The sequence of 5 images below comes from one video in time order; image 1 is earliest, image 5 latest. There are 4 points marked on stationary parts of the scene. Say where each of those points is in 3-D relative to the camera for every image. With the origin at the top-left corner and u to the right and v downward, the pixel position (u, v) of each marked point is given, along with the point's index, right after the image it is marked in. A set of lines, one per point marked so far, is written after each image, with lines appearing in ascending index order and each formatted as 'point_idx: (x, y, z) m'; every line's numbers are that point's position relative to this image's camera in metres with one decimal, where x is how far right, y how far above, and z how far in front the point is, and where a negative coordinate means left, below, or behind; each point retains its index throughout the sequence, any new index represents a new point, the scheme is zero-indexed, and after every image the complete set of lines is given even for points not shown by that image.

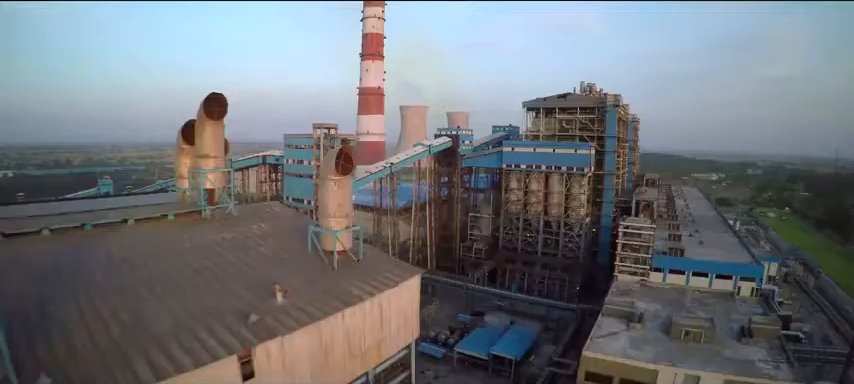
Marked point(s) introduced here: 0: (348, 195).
0: (-1.3, +0.1, +8.0) m
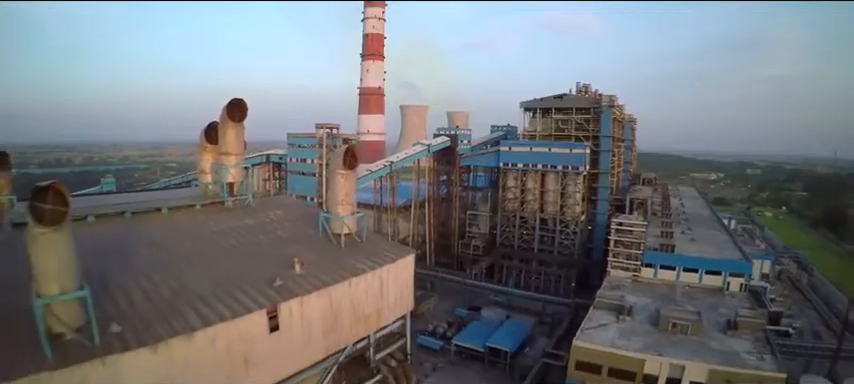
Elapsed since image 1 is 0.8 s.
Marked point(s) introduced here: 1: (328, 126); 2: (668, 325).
0: (-1.4, +0.2, +8.5) m
1: (-4.2, +2.8, +18.5) m
2: (+7.1, -3.9, +12.8) m
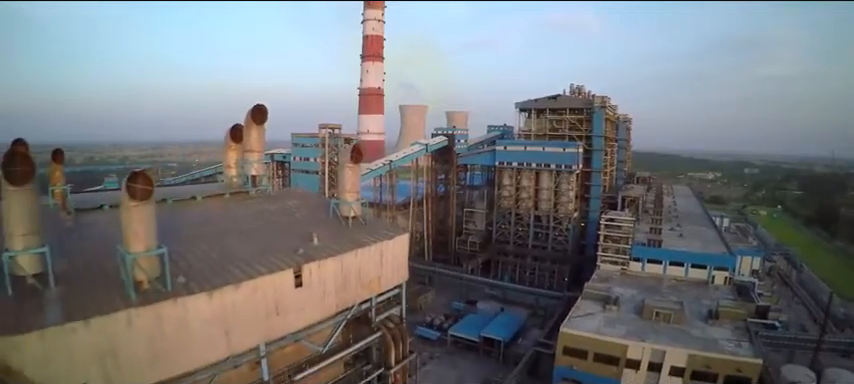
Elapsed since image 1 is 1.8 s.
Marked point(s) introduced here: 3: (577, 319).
0: (-1.5, +0.3, +9.2) m
1: (-4.3, +2.9, +19.2) m
2: (+7.0, -3.8, +13.6) m
3: (+4.6, -3.9, +13.5) m
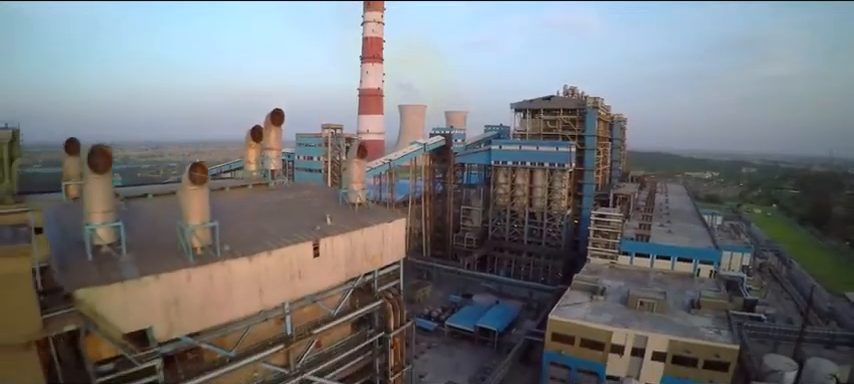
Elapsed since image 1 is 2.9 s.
0: (-1.6, +0.4, +10.0) m
1: (-4.4, +3.0, +20.0) m
2: (+6.9, -3.7, +14.4) m
3: (+4.5, -3.8, +14.3) m
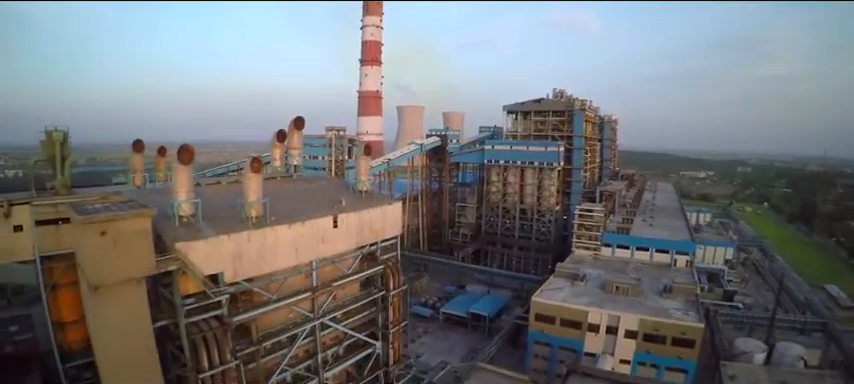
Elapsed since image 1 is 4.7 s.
0: (-1.7, +0.5, +11.5) m
1: (-4.6, +3.1, +21.5) m
2: (+6.7, -3.5, +15.8) m
3: (+4.4, -3.6, +15.7) m
